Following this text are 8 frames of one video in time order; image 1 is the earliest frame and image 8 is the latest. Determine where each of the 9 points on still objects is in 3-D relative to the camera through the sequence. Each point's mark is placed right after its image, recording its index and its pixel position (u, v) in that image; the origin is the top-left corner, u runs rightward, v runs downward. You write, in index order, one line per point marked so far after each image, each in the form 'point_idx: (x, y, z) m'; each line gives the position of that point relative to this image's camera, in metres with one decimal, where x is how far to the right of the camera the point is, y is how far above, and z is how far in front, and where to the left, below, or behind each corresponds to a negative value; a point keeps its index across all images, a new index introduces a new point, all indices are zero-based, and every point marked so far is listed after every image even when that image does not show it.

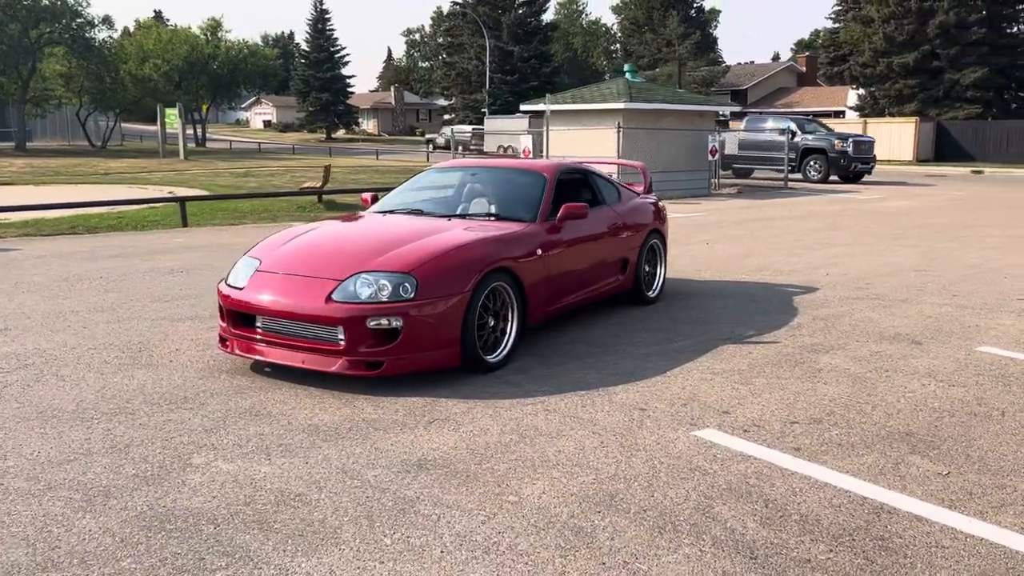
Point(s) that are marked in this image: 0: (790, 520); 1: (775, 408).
0: (+1.1, -0.9, +3.4) m
1: (+1.5, -0.7, +4.8) m
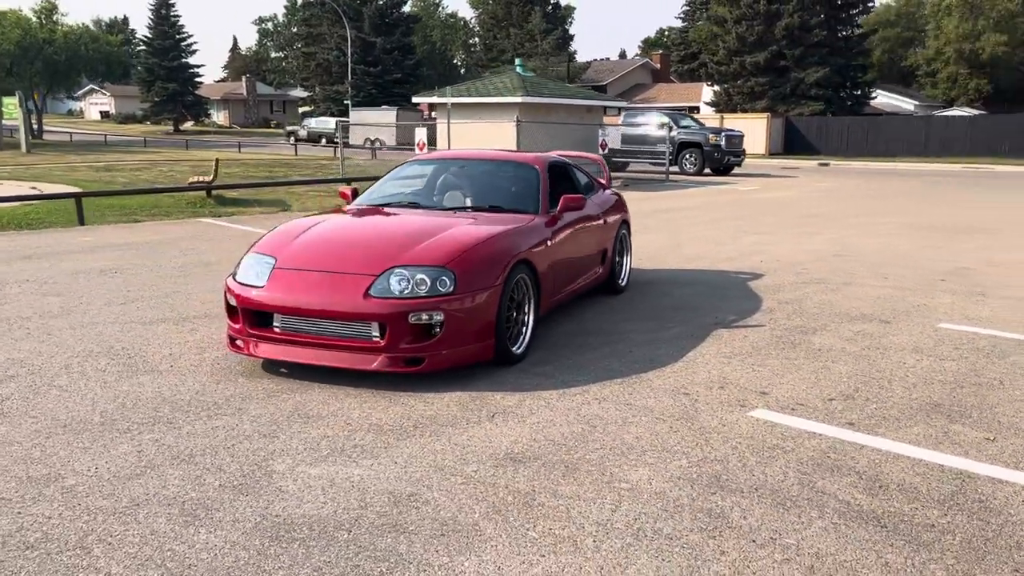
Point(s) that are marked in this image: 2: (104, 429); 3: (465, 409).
0: (+1.6, -0.8, +3.6) m
1: (+1.7, -0.6, +5.1) m
2: (-2.0, -0.7, +4.2) m
3: (-0.2, -0.6, +4.6) m
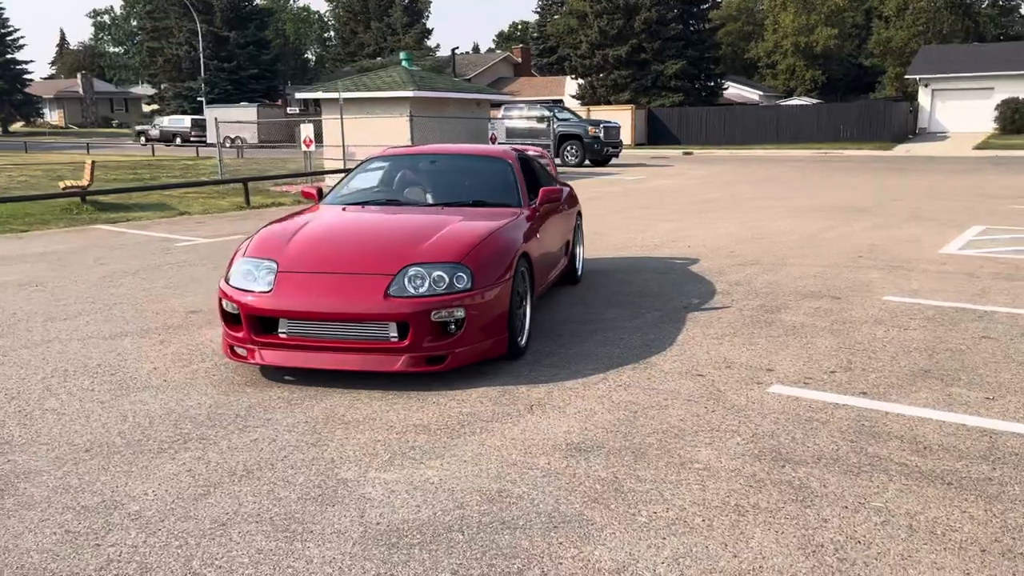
0: (+1.9, -0.7, +3.9) m
1: (+1.8, -0.5, +5.4) m
2: (-1.7, -0.7, +4.0) m
3: (-0.1, -0.6, +4.6) m
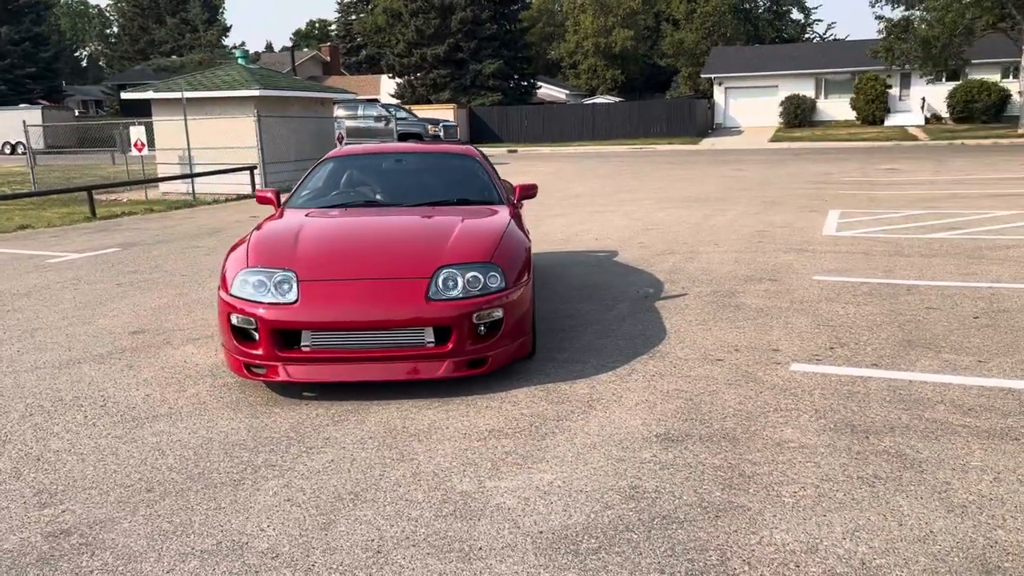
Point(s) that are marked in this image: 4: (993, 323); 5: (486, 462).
0: (+2.3, -0.6, +4.2) m
1: (+1.9, -0.3, +5.7) m
2: (-1.2, -0.8, +3.6) m
3: (+0.2, -0.6, +4.5) m
4: (+3.4, -0.2, +6.0) m
5: (-0.1, -0.8, +3.7) m
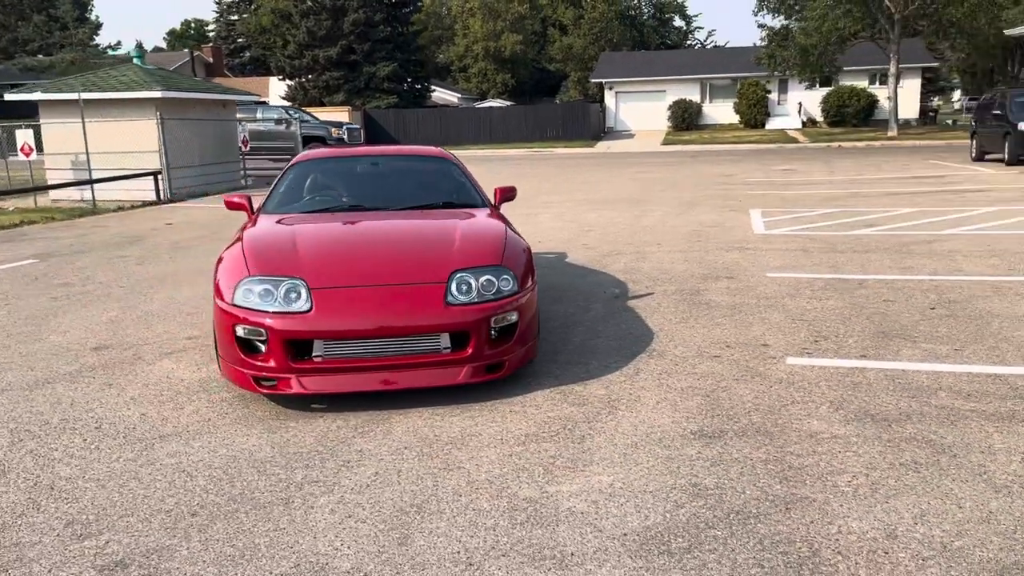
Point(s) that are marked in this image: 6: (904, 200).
0: (+2.4, -0.6, +4.5) m
1: (+1.8, -0.3, +5.9) m
2: (-1.0, -0.8, +3.4) m
3: (+0.3, -0.6, +4.5) m
4: (+3.3, -0.2, +6.4) m
5: (+0.1, -0.8, +3.7) m
6: (+7.2, +1.6, +15.7) m
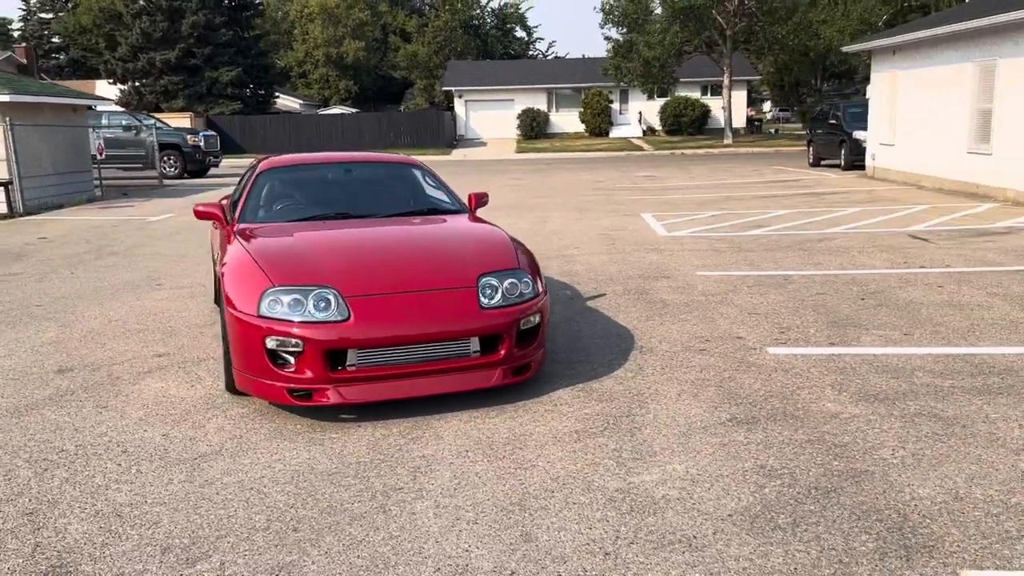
0: (+2.6, -0.5, +5.0) m
1: (+1.7, -0.3, +6.3) m
2: (-0.6, -0.9, +3.3) m
3: (+0.5, -0.6, +4.7) m
4: (+3.0, -0.1, +7.1) m
5: (+0.4, -0.8, +3.8) m
6: (+5.1, +1.7, +16.9) m
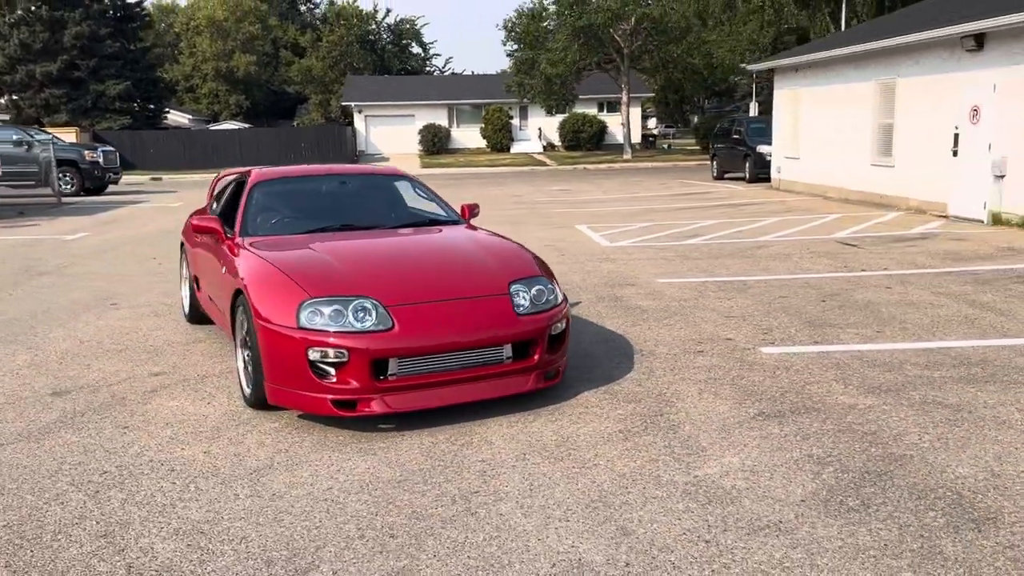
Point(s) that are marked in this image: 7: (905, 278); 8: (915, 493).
0: (+2.7, -0.5, +5.4) m
1: (+1.7, -0.3, +6.6) m
2: (-0.3, -0.9, +3.3) m
3: (+0.7, -0.6, +4.8) m
4: (+2.9, -0.1, +7.5) m
5: (+0.7, -0.8, +4.0) m
6: (+3.8, +1.5, +17.5) m
7: (+4.0, +0.1, +8.7) m
8: (+1.6, -0.8, +3.5) m
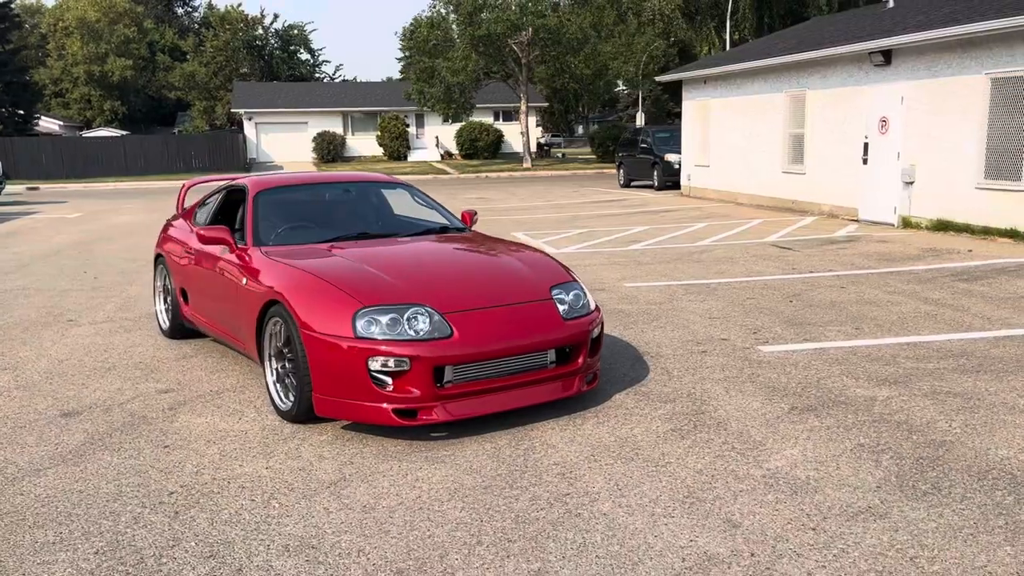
0: (+2.8, -0.5, +5.8) m
1: (+1.7, -0.3, +6.8) m
2: (+0.2, -0.9, +3.4) m
3: (+0.9, -0.7, +4.9) m
4: (+2.7, -0.1, +7.9) m
5: (+1.0, -0.8, +4.1) m
6: (+2.3, +1.4, +18.0) m
7: (+3.7, +0.1, +9.3) m
8: (+2.0, -0.8, +3.8) m
